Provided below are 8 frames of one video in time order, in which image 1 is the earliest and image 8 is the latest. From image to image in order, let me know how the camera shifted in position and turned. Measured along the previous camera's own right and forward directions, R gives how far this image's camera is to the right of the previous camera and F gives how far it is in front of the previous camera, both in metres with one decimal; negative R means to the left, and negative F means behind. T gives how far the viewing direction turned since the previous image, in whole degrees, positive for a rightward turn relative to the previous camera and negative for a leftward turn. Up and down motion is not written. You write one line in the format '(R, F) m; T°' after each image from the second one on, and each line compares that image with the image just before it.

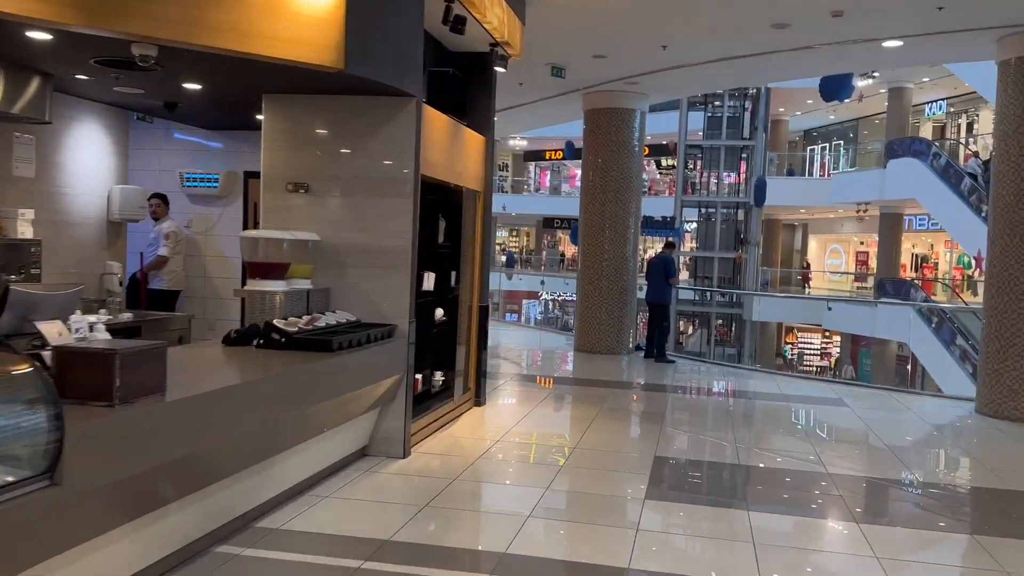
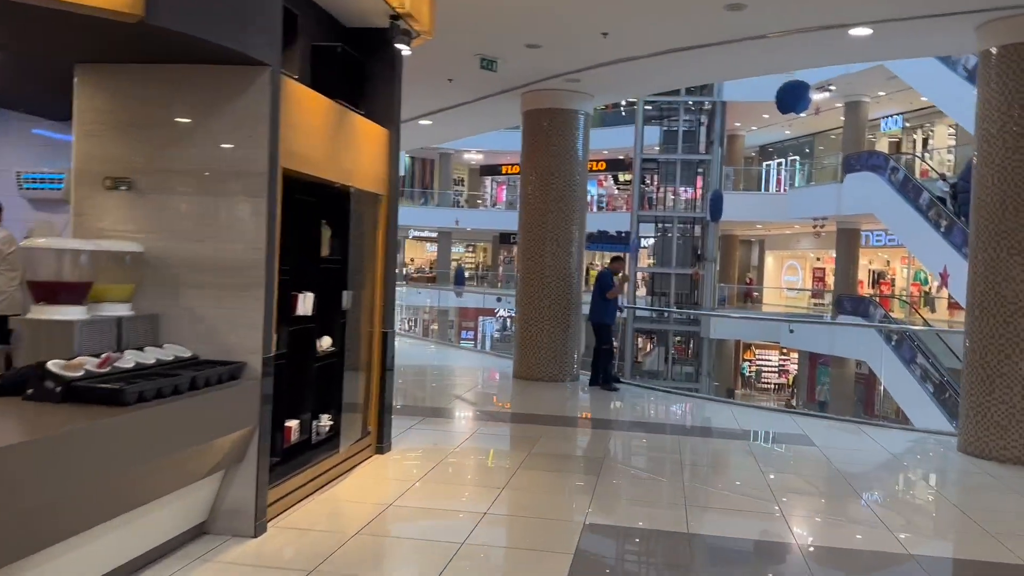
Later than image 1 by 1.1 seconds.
(+0.3, +0.9) m; +3°
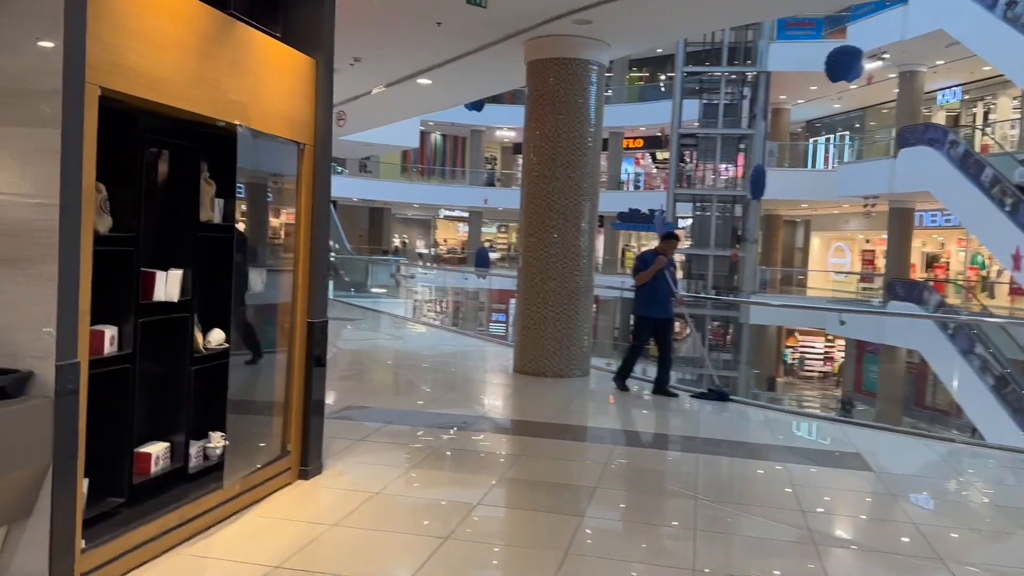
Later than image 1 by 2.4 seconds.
(+0.3, +1.0) m; -3°
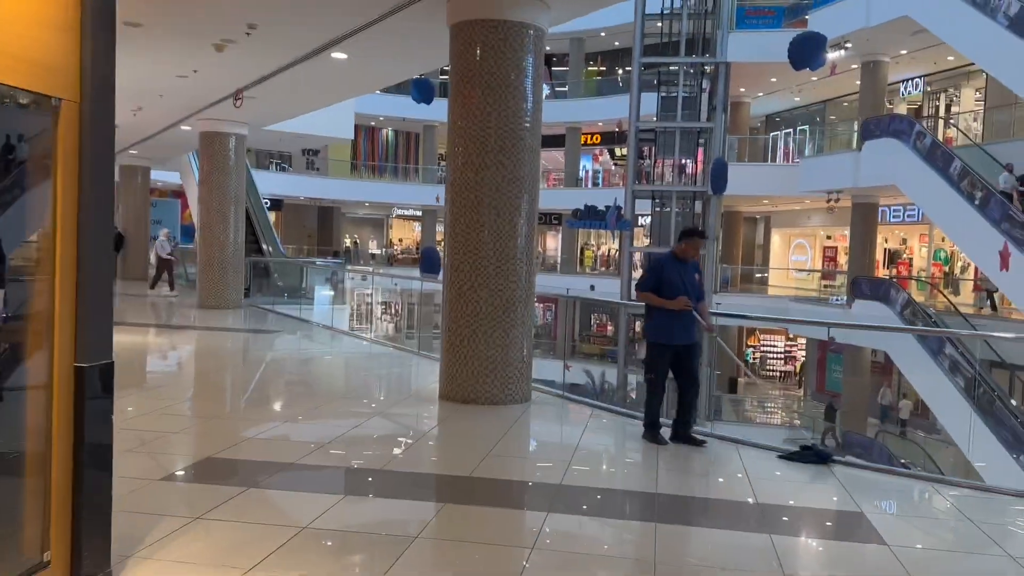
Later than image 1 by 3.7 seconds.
(+0.3, +1.1) m; +3°
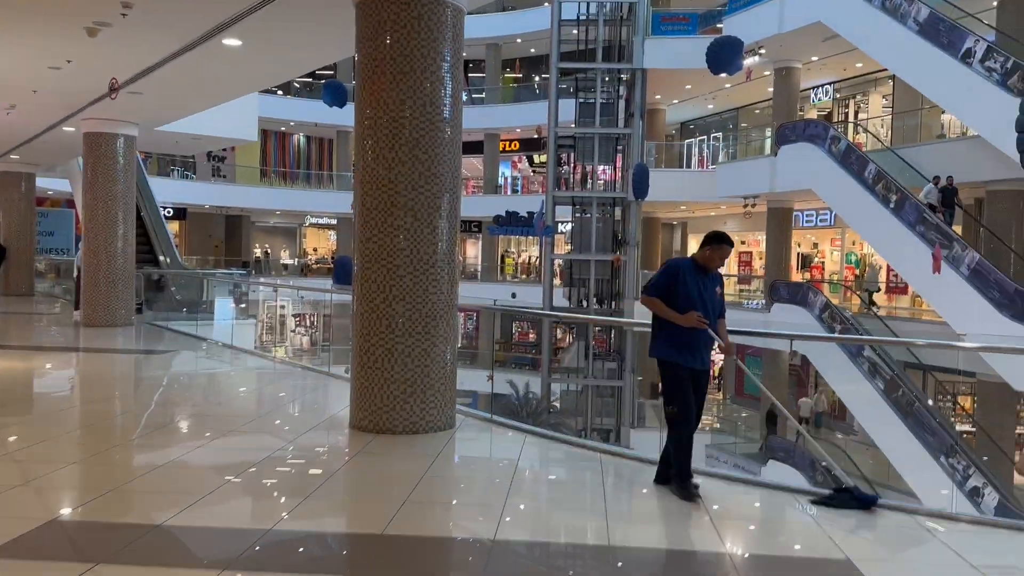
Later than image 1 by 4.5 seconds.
(0.0, +0.6) m; +6°
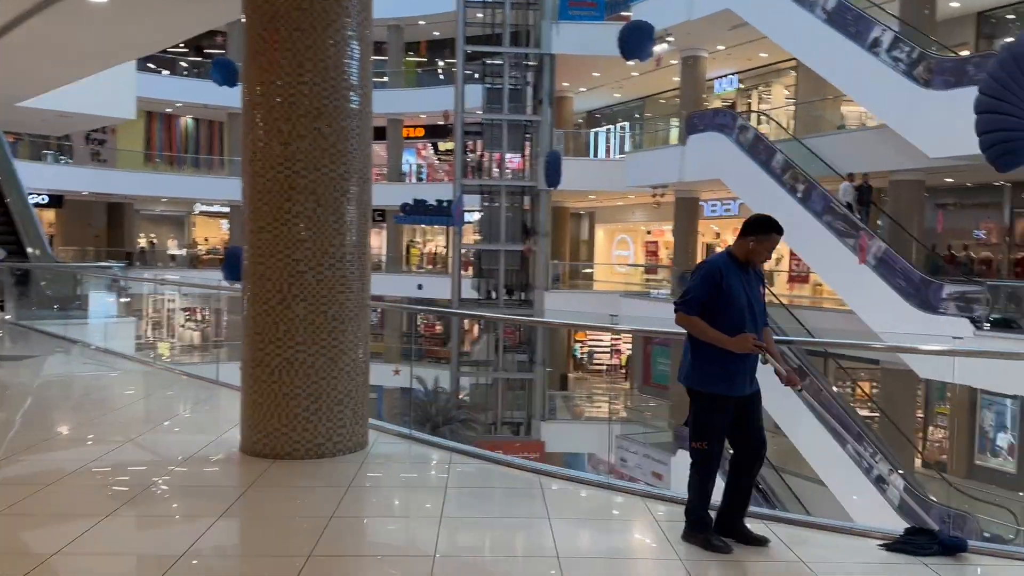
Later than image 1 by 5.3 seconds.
(-0.1, +0.6) m; +7°
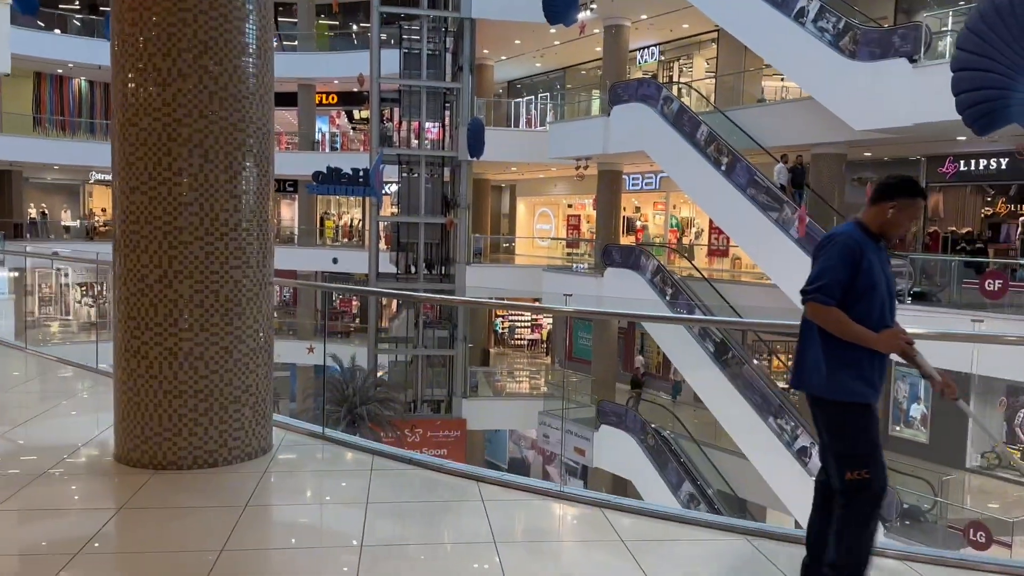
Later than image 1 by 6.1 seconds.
(-0.1, +0.5) m; +6°
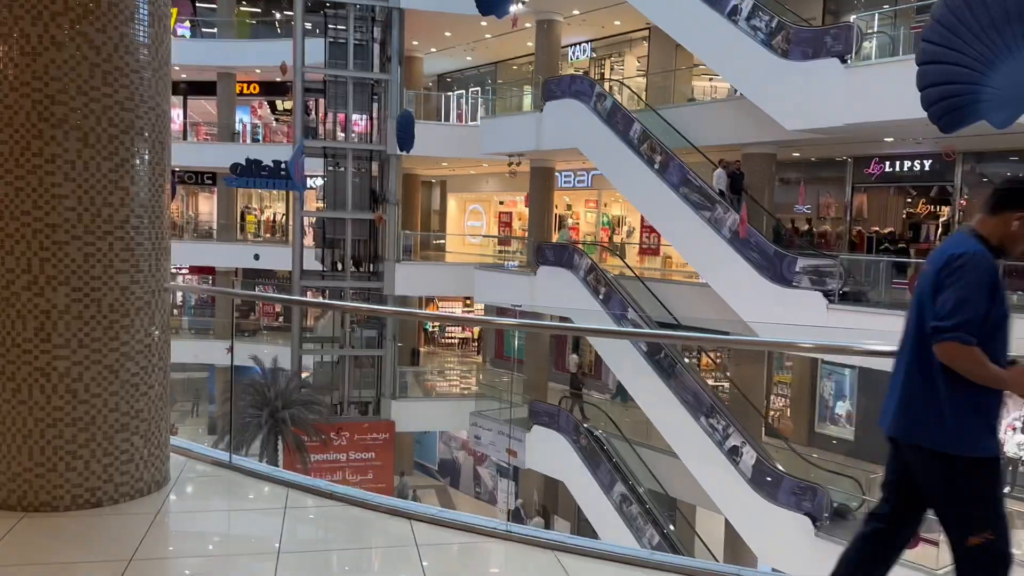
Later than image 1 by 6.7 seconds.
(0.0, +0.4) m; +5°
